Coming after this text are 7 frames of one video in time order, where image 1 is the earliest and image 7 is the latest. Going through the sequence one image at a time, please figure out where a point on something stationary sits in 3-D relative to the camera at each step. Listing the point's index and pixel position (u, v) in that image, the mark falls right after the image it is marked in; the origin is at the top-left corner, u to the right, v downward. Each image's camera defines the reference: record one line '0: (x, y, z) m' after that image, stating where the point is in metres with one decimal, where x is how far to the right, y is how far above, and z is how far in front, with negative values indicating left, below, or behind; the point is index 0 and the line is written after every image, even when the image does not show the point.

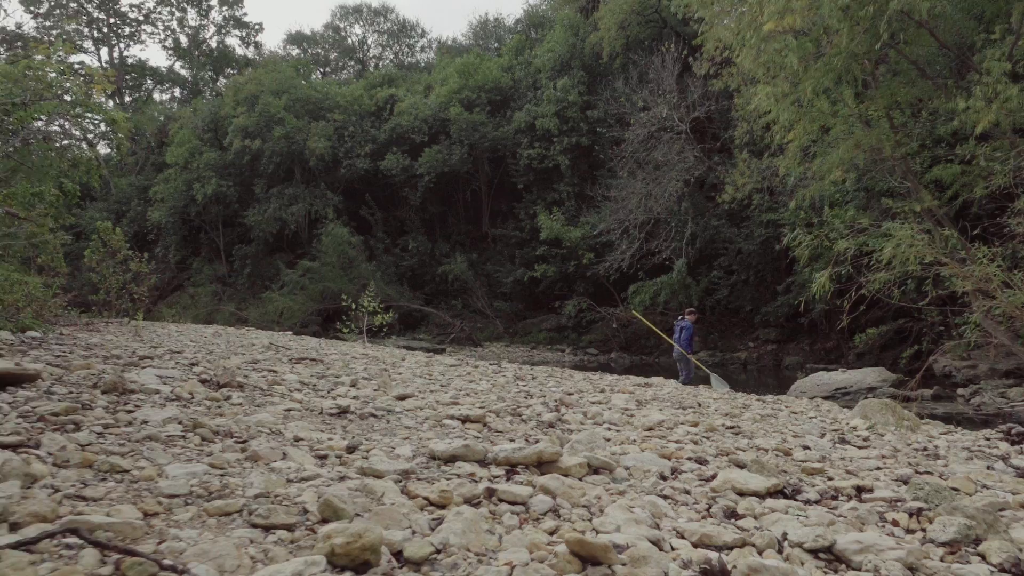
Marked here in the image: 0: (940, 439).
0: (+2.5, -0.9, +4.7) m
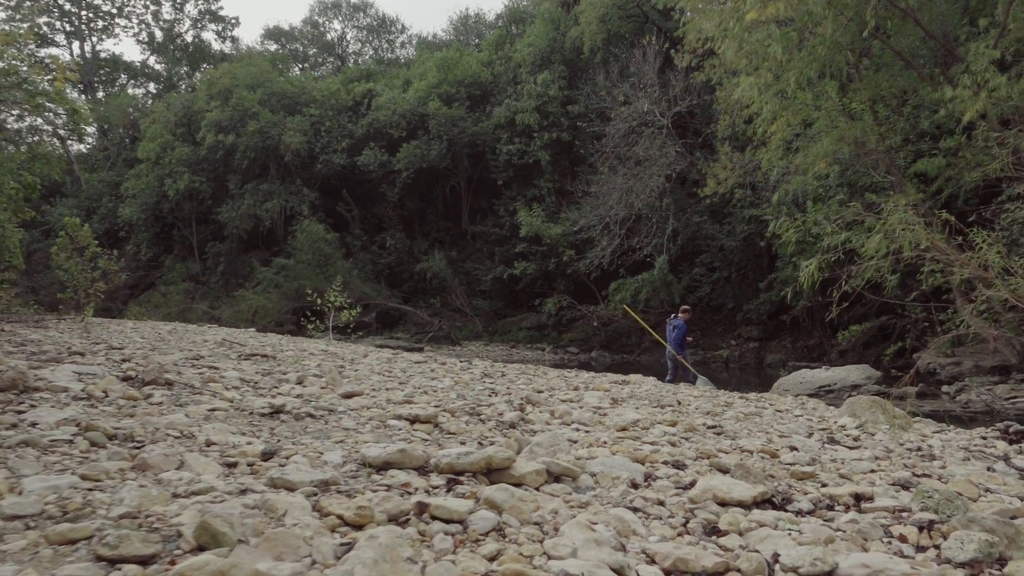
0: (+2.3, -0.8, +4.4) m
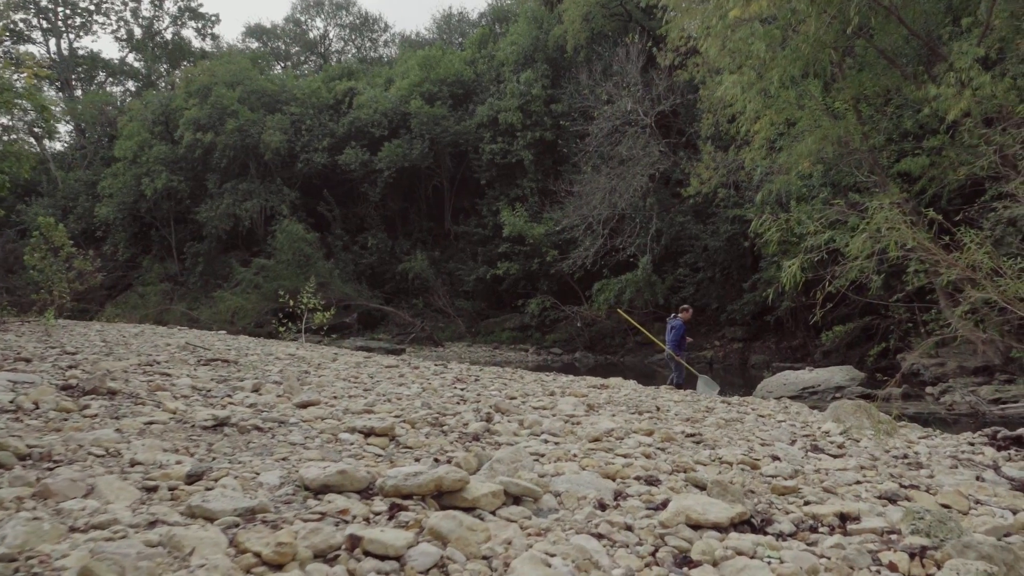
0: (+2.2, -0.8, +4.3) m
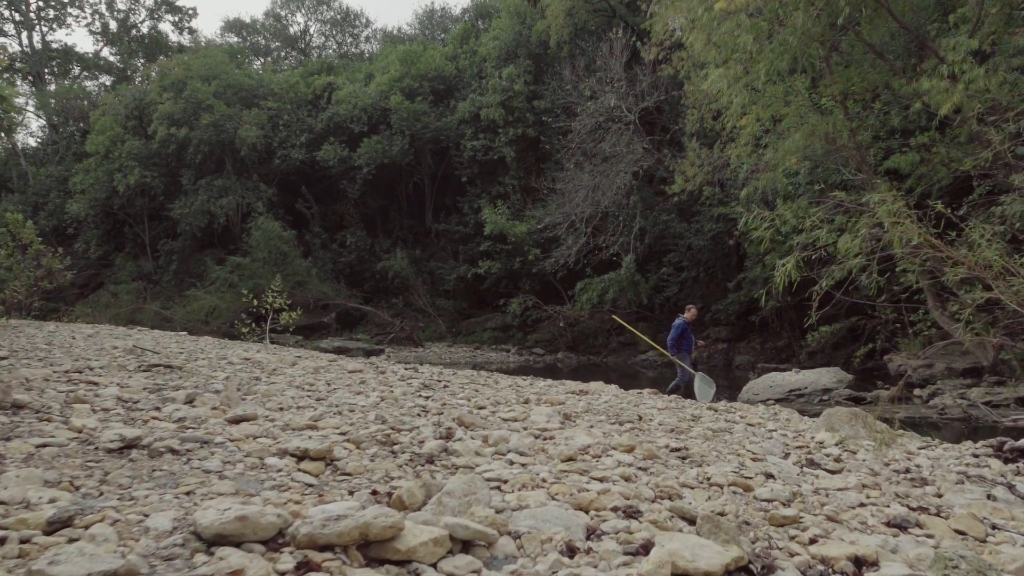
0: (+2.0, -0.8, +4.0) m
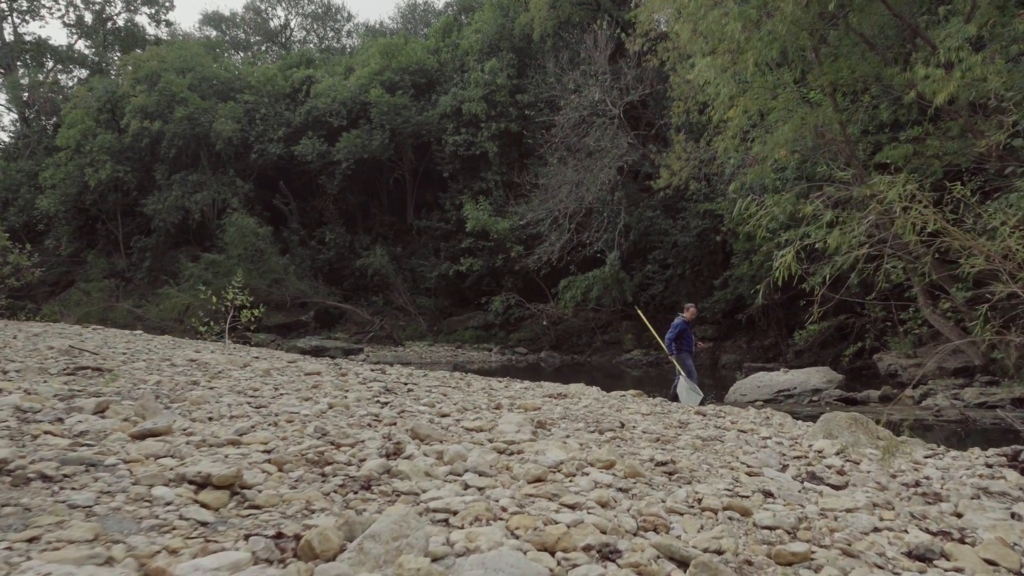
0: (+1.9, -0.8, +3.6) m
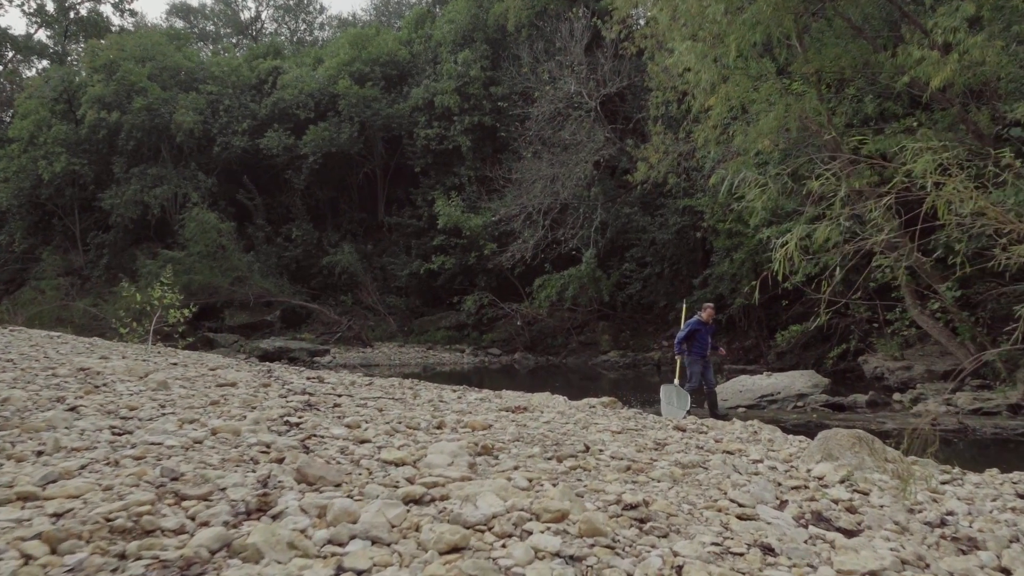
0: (+1.7, -0.8, +3.1) m
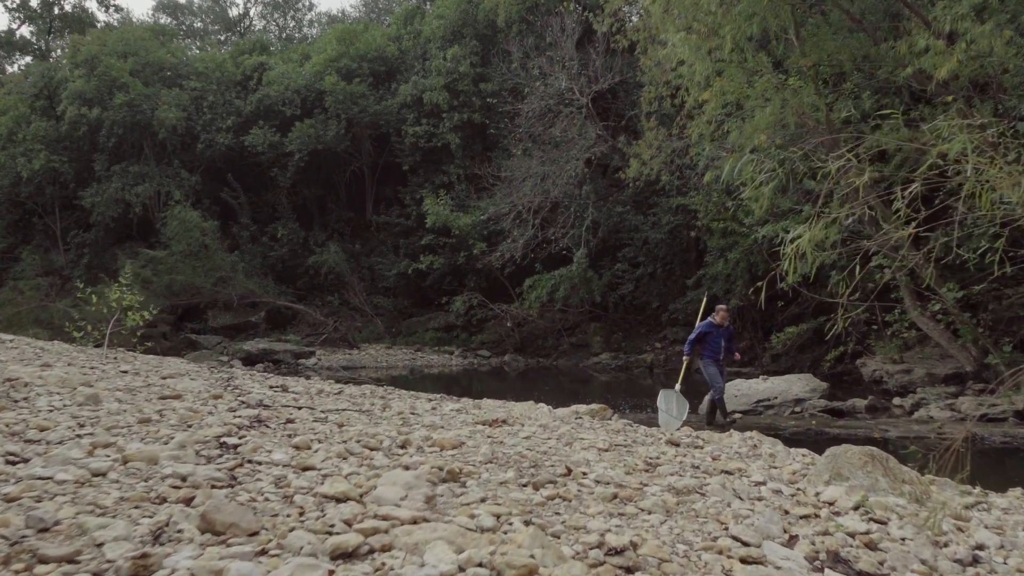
0: (+1.6, -0.8, +2.7) m
